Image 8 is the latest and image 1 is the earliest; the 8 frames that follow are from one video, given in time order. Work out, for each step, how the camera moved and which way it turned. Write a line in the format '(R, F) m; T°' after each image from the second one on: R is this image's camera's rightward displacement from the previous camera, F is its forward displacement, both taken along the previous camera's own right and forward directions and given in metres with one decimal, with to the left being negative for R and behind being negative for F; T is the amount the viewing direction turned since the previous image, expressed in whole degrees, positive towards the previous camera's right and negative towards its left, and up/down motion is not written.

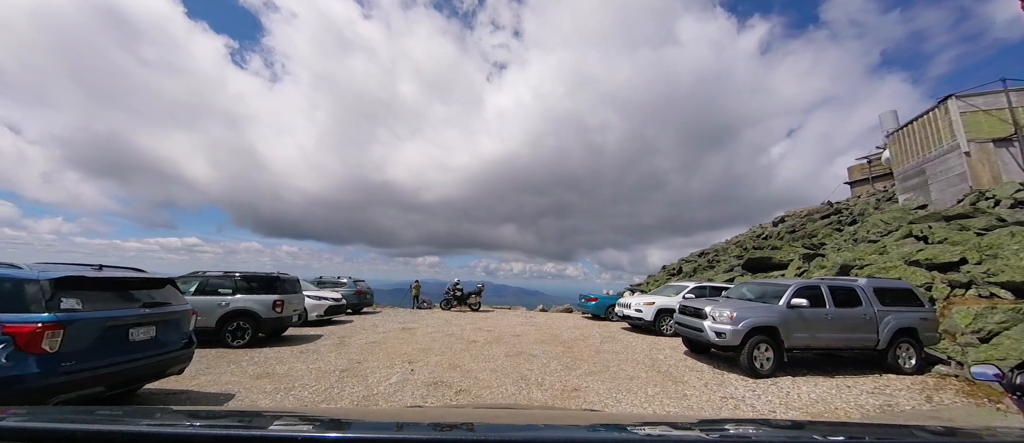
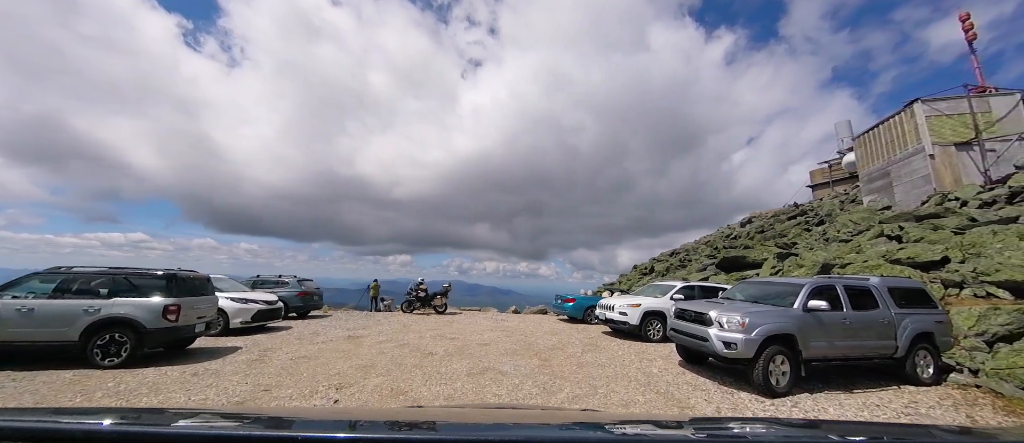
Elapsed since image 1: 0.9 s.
(+0.1, +1.5) m; +4°
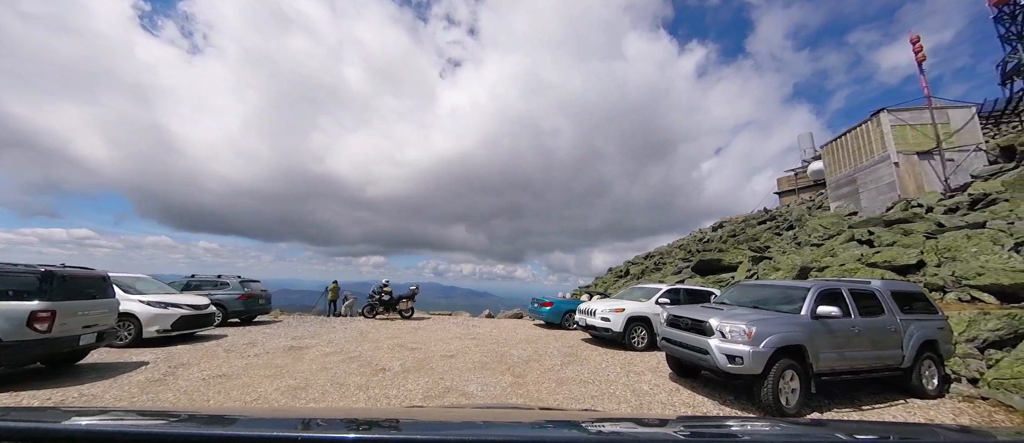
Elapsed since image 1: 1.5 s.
(+0.1, +1.0) m; +4°
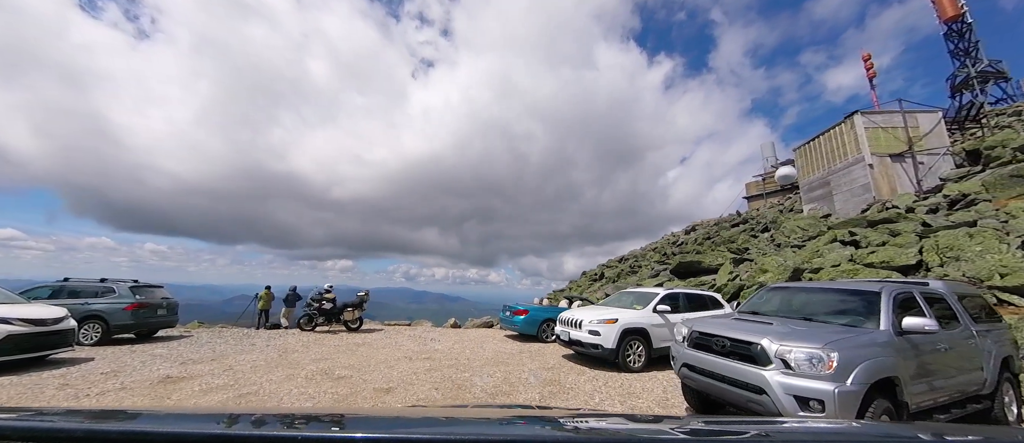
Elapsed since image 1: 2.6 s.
(+0.1, +1.9) m; +5°
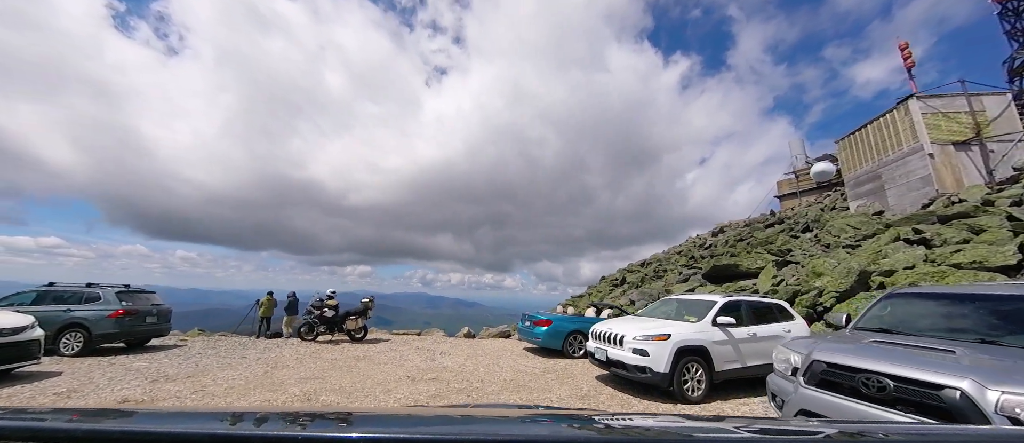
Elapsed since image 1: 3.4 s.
(-0.1, +1.4) m; -2°
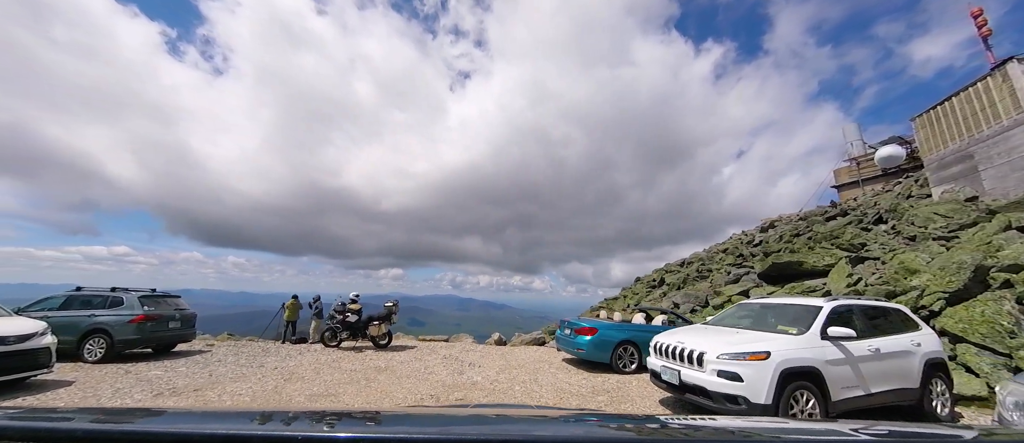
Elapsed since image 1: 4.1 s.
(-0.1, +1.1) m; -5°
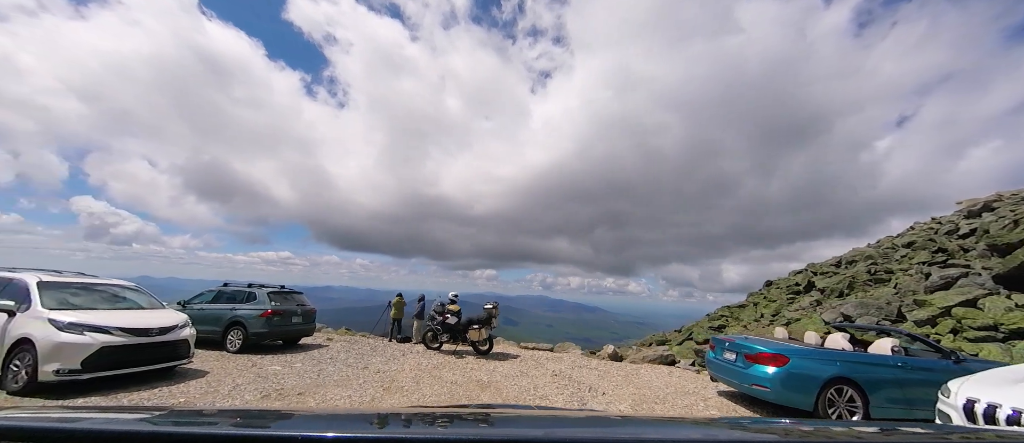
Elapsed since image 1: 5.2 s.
(-0.5, +1.5) m; -15°
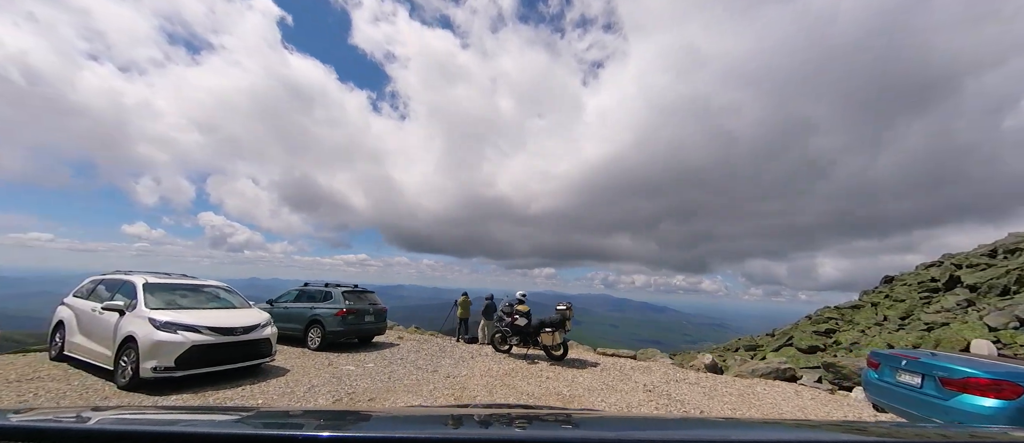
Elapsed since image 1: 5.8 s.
(-0.2, +0.8) m; -10°
